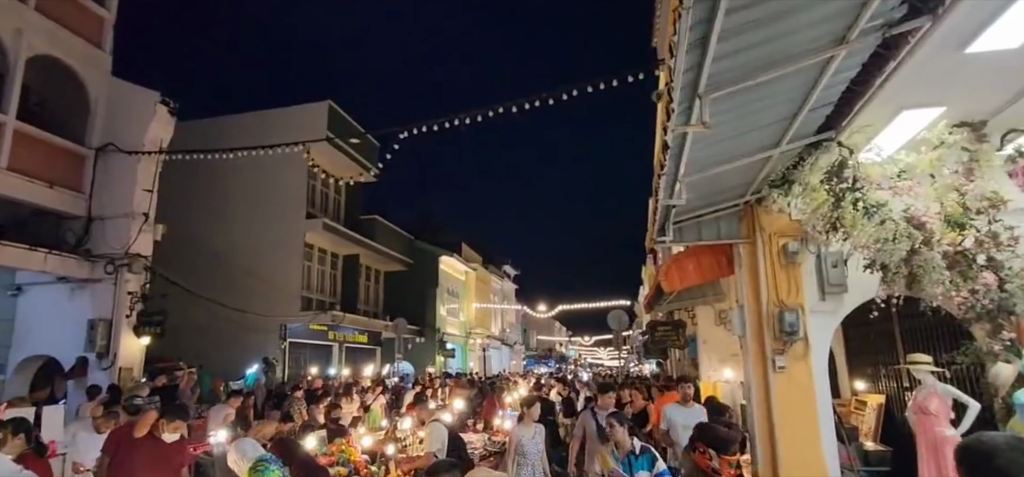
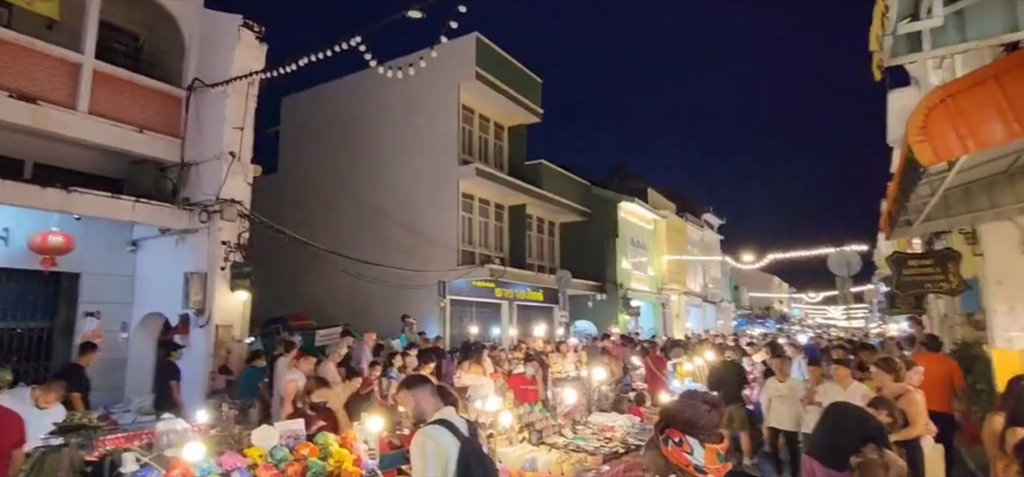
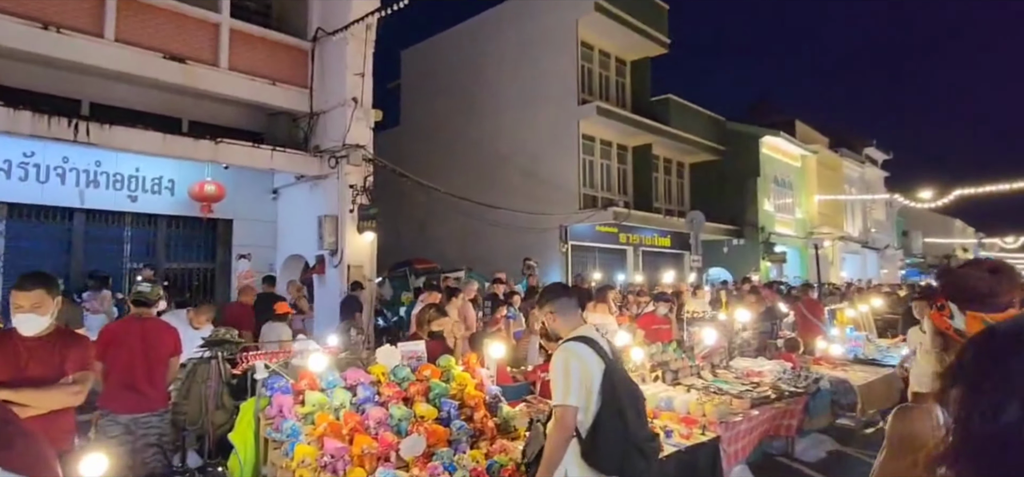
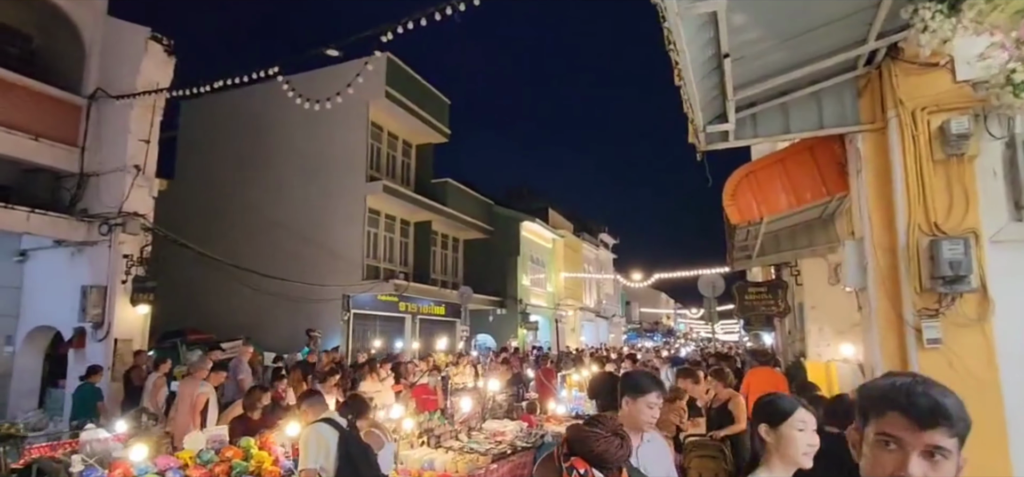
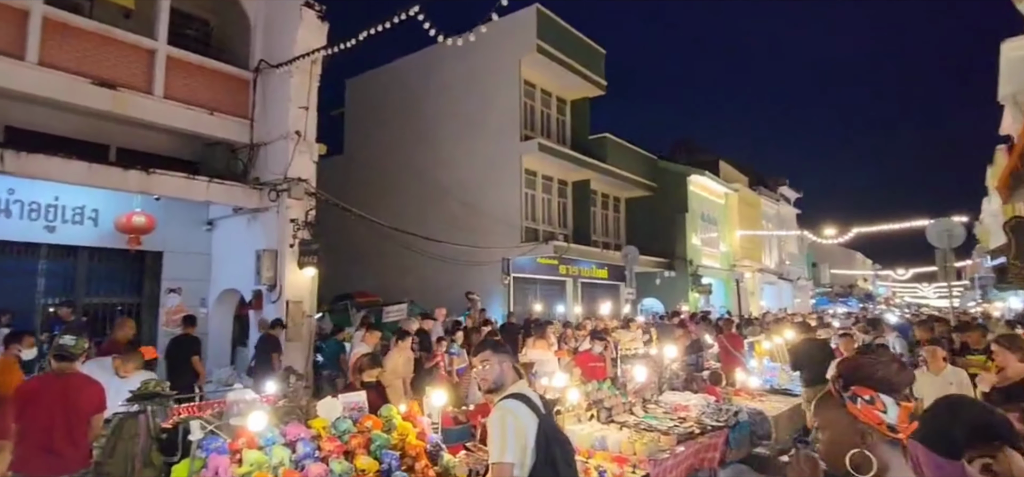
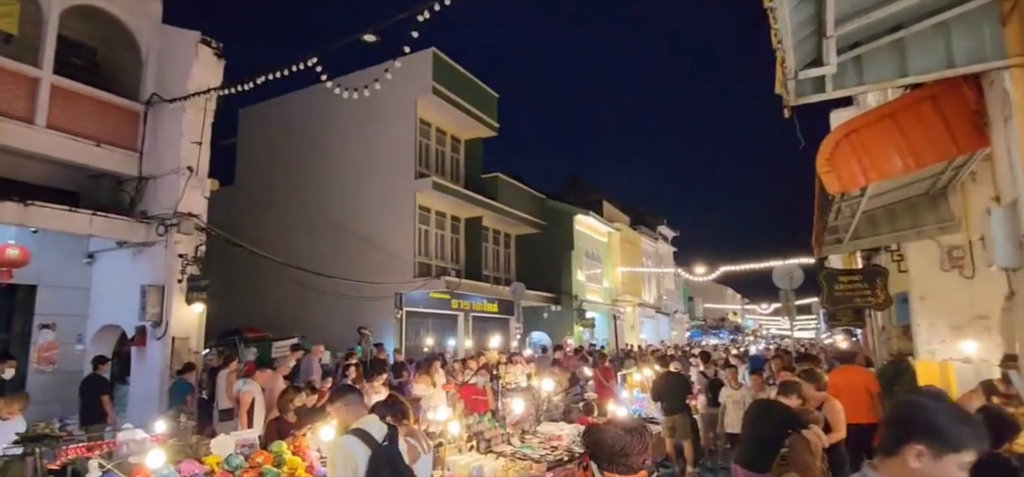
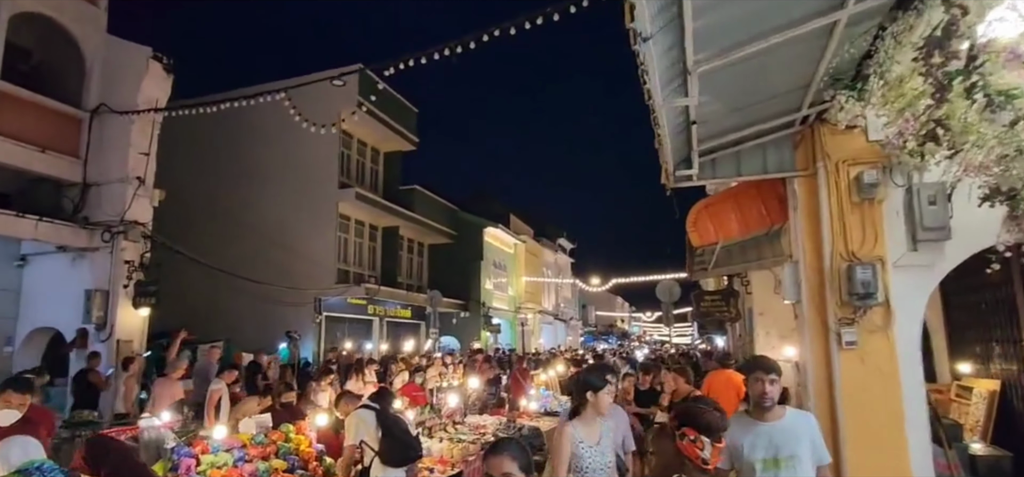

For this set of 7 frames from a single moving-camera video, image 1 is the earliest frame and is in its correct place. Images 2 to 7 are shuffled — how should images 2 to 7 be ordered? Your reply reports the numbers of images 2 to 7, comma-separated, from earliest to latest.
7, 4, 6, 2, 5, 3
